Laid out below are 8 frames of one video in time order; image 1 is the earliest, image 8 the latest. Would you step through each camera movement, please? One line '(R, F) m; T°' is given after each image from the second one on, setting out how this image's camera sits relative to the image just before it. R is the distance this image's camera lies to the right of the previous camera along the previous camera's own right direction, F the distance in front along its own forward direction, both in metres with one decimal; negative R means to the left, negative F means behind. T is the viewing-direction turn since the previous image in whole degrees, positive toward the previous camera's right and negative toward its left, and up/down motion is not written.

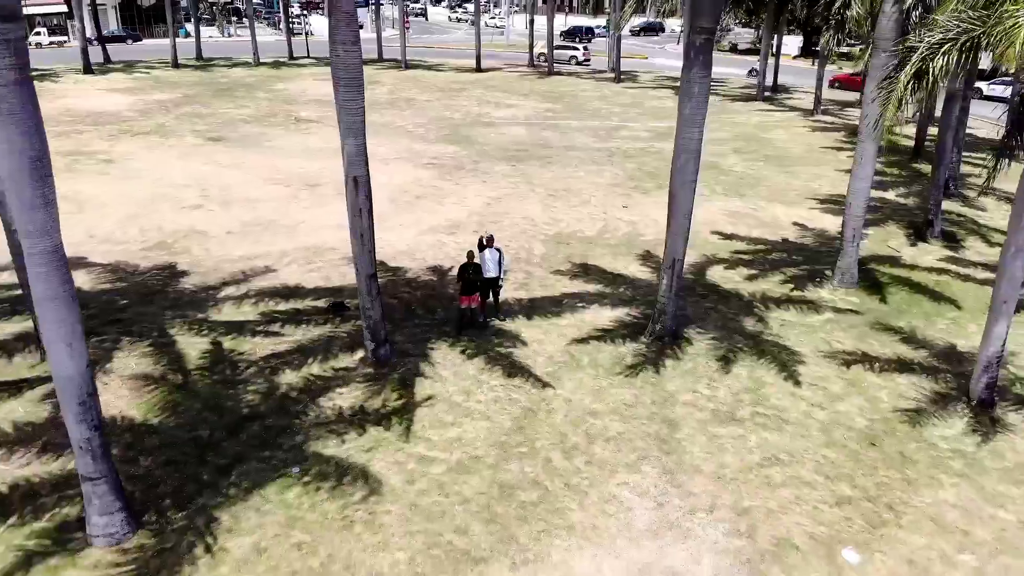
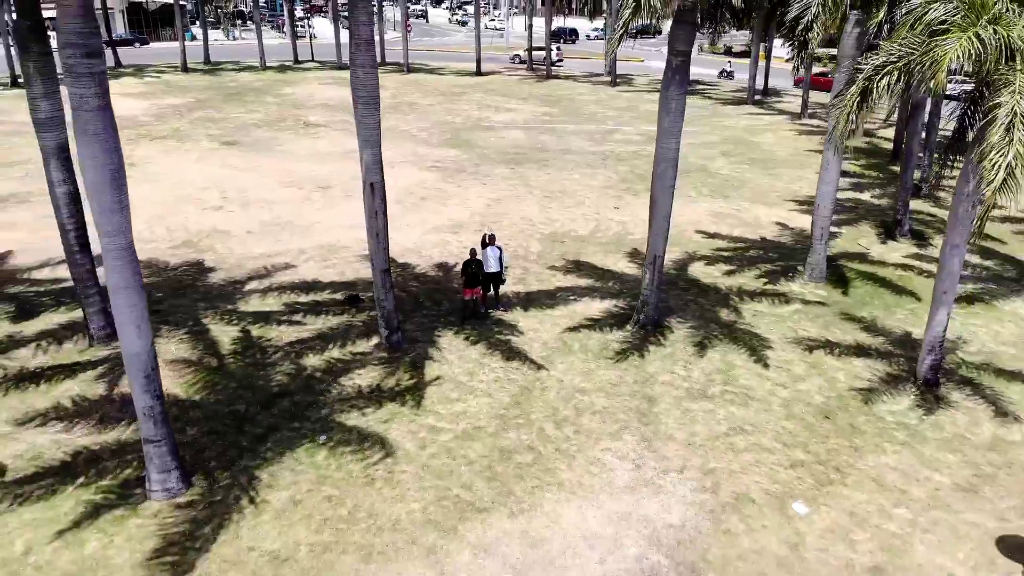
(0.0, -1.2) m; 0°
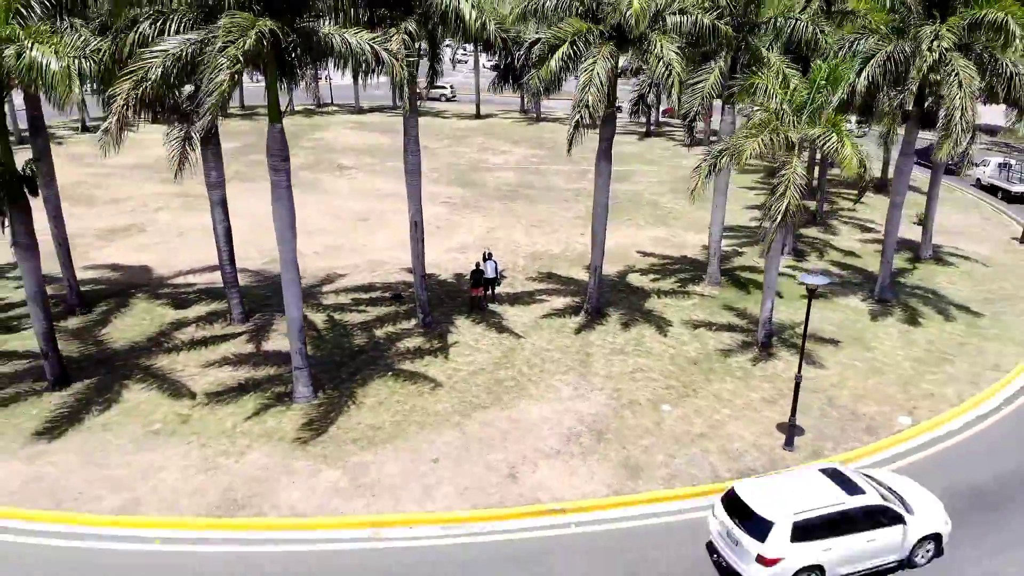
(+0.2, -6.3) m; 0°
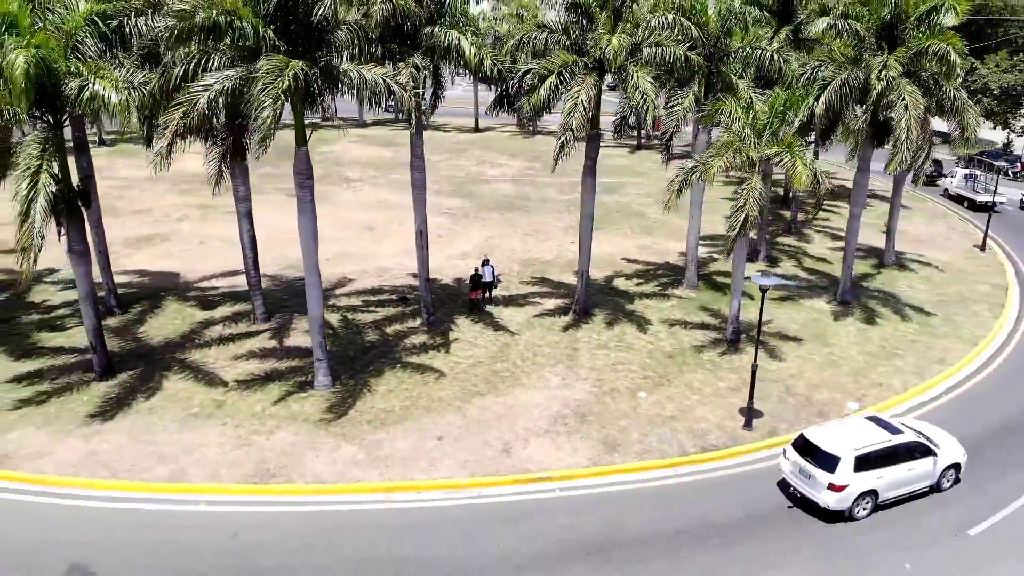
(+0.1, -2.0) m; 0°
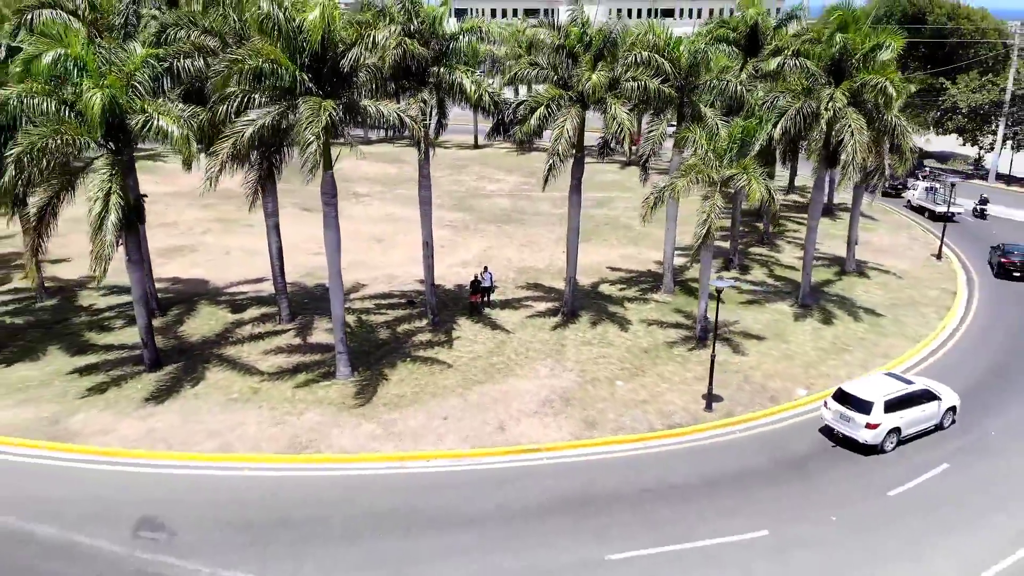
(+0.1, -2.7) m; 0°
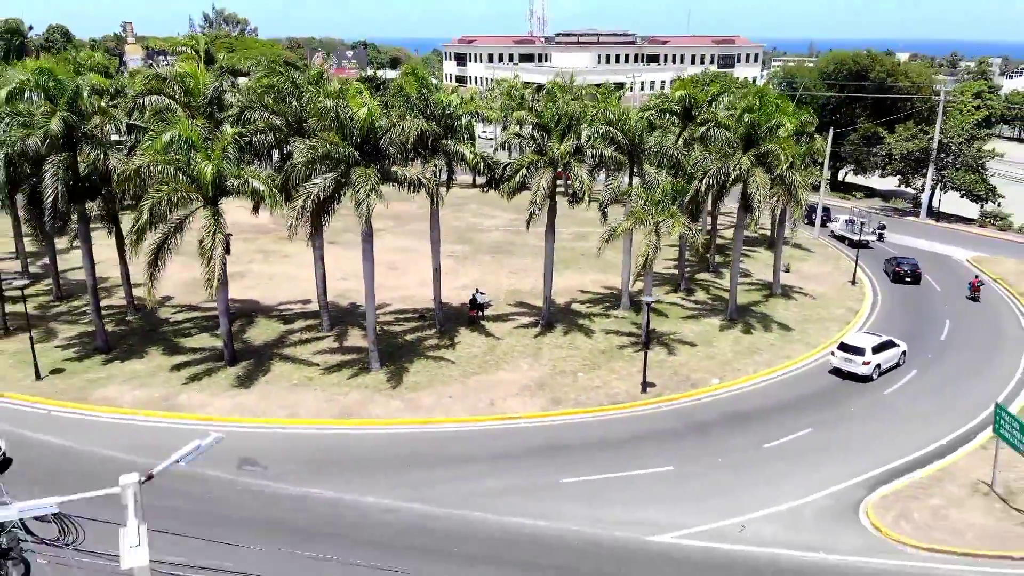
(+0.3, -6.7) m; 0°
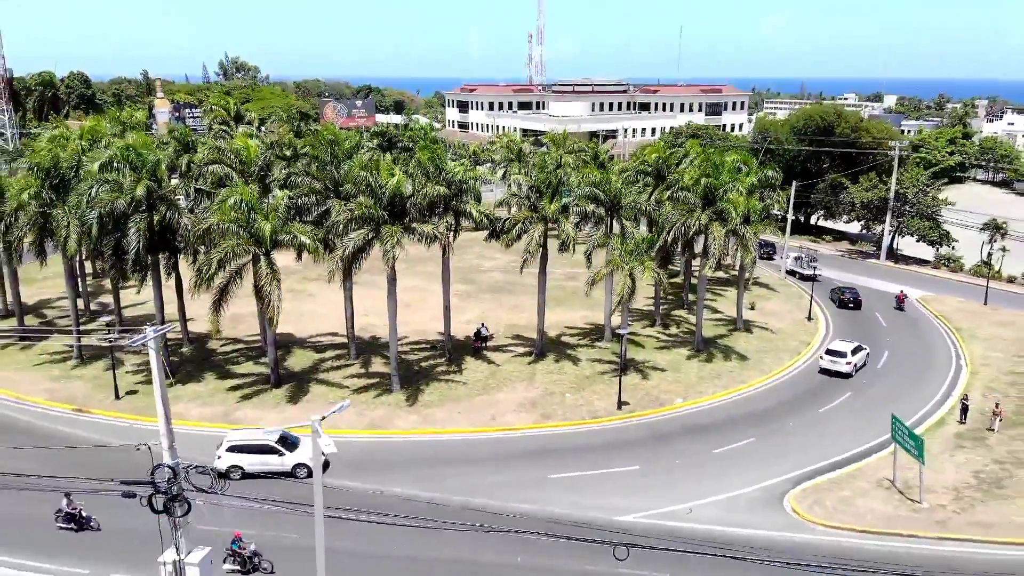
(0.0, -5.5) m; 0°
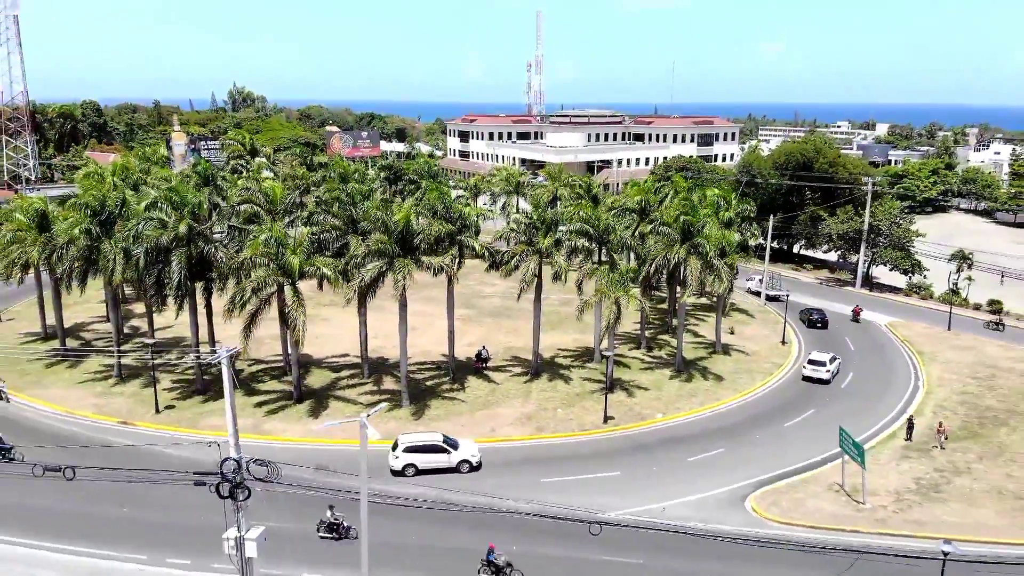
(0.0, -3.9) m; 0°
